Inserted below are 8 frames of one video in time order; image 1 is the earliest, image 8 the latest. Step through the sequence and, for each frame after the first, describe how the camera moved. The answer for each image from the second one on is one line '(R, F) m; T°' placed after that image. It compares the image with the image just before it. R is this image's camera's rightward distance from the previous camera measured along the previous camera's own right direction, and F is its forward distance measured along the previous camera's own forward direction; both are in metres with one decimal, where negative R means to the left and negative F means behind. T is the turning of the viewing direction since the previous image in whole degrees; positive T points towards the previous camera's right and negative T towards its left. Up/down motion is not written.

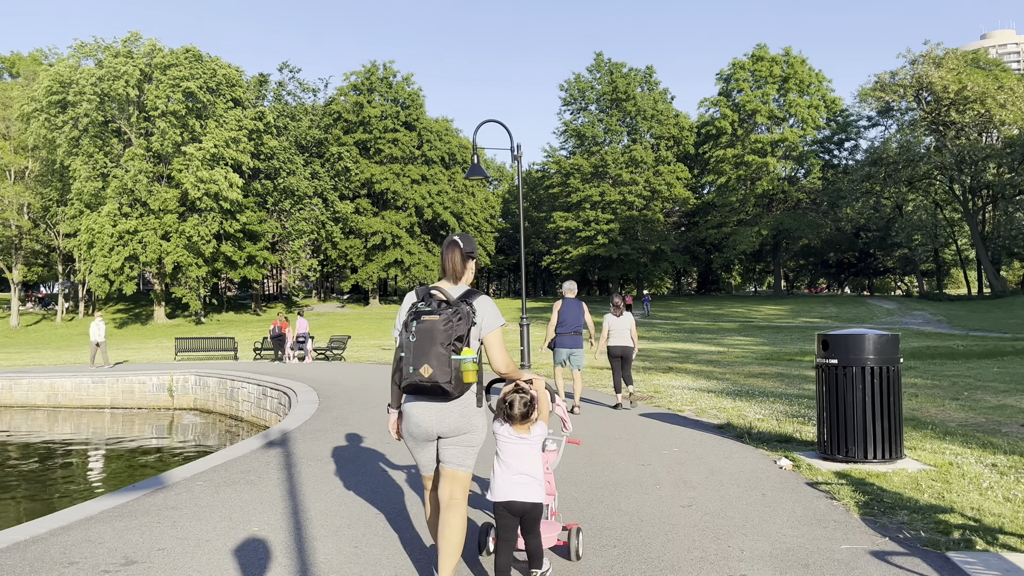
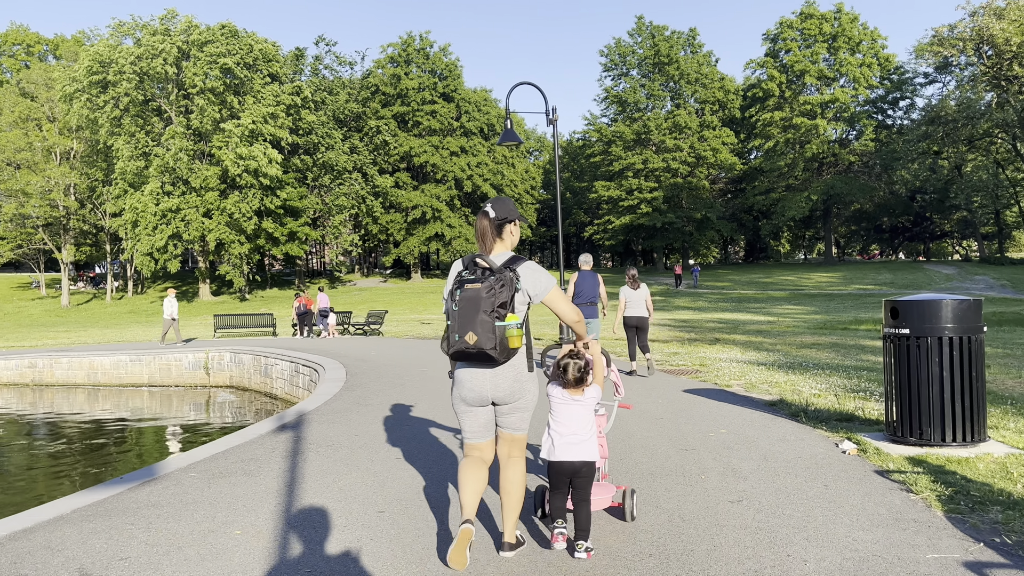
(+0.1, +0.7) m; -3°
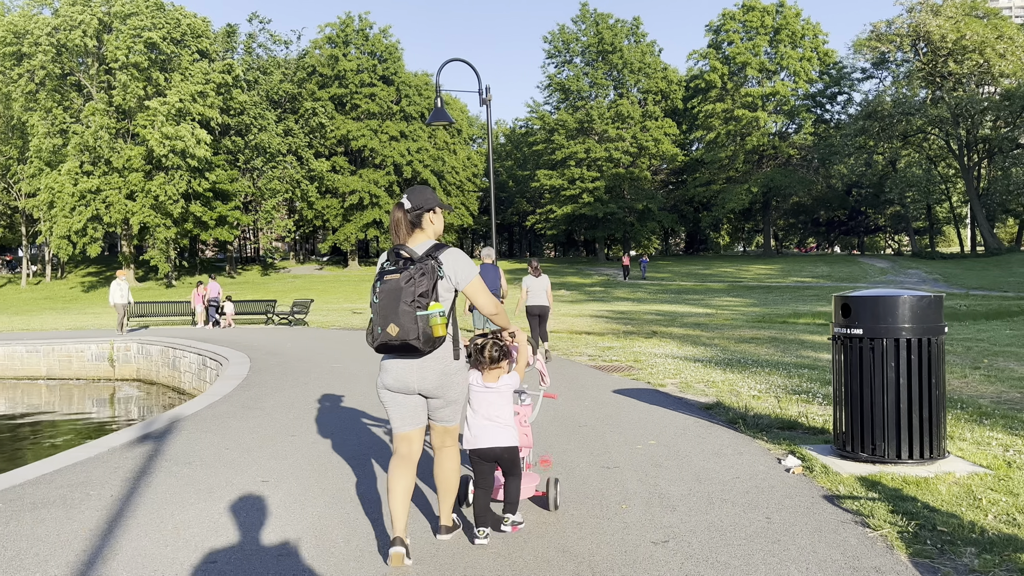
(+0.3, +0.9) m; +4°
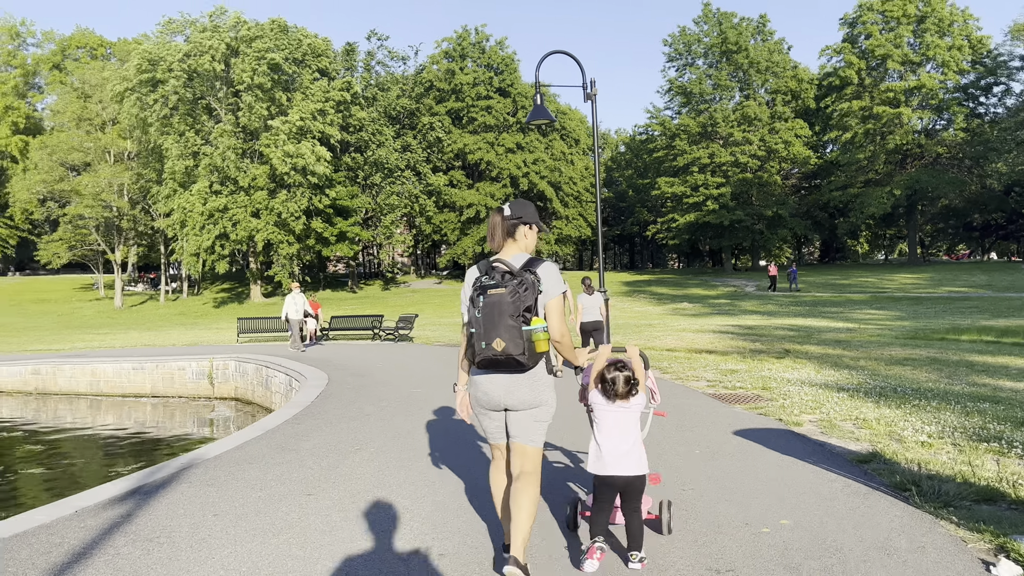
(+0.3, +1.5) m; -9°
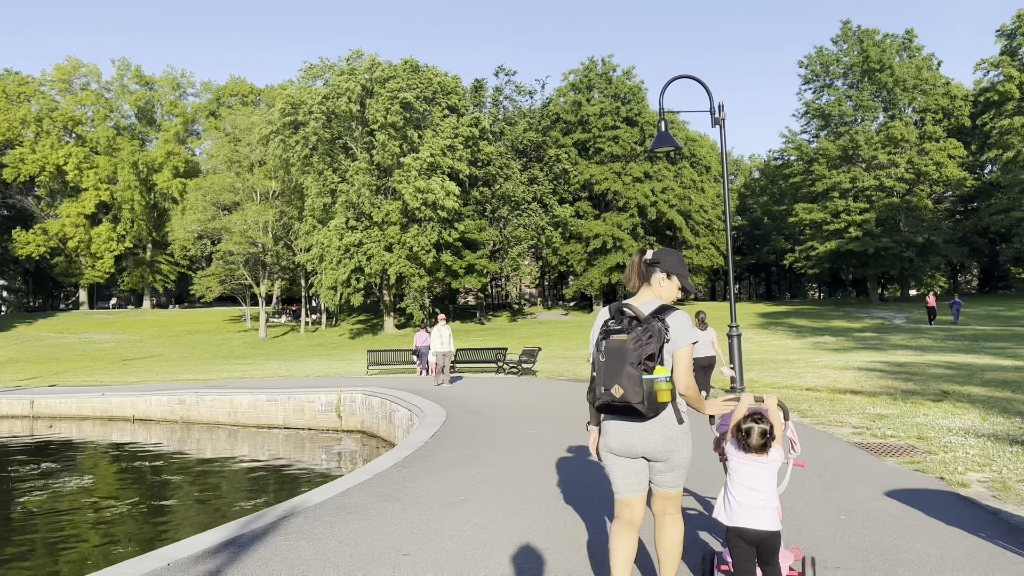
(+0.1, +0.4) m; -9°
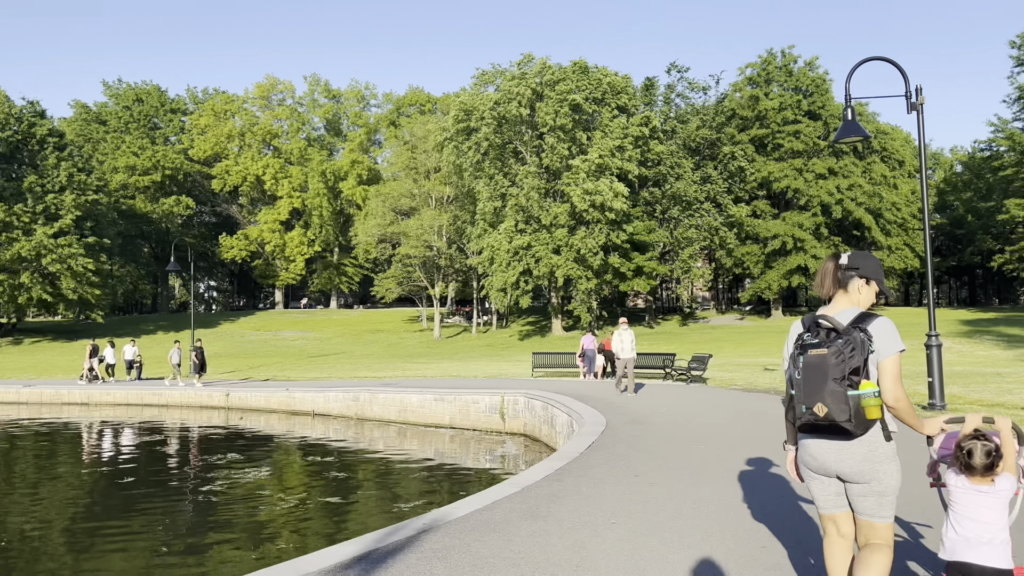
(+0.1, +0.5) m; -12°
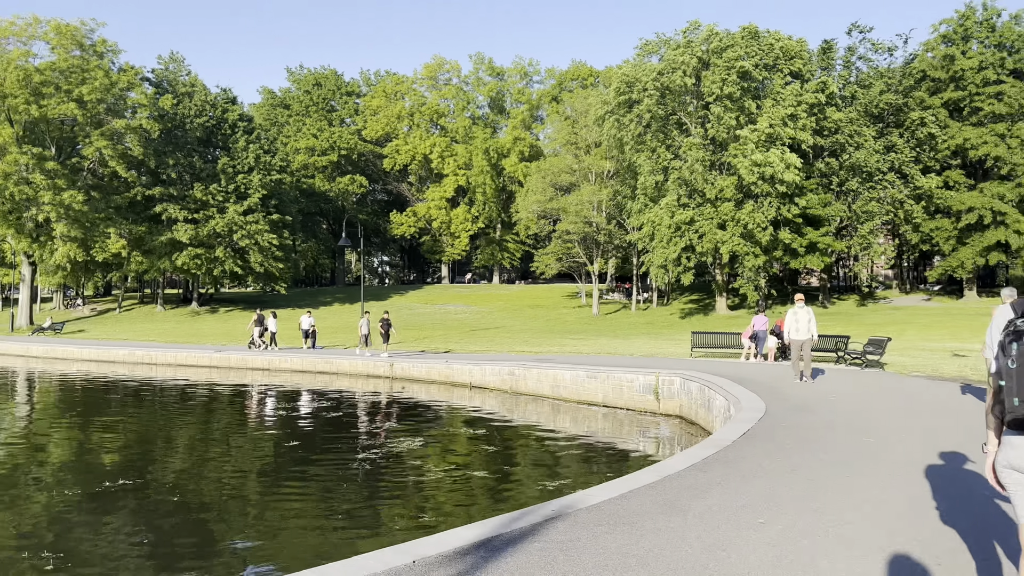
(+0.1, +0.4) m; -11°
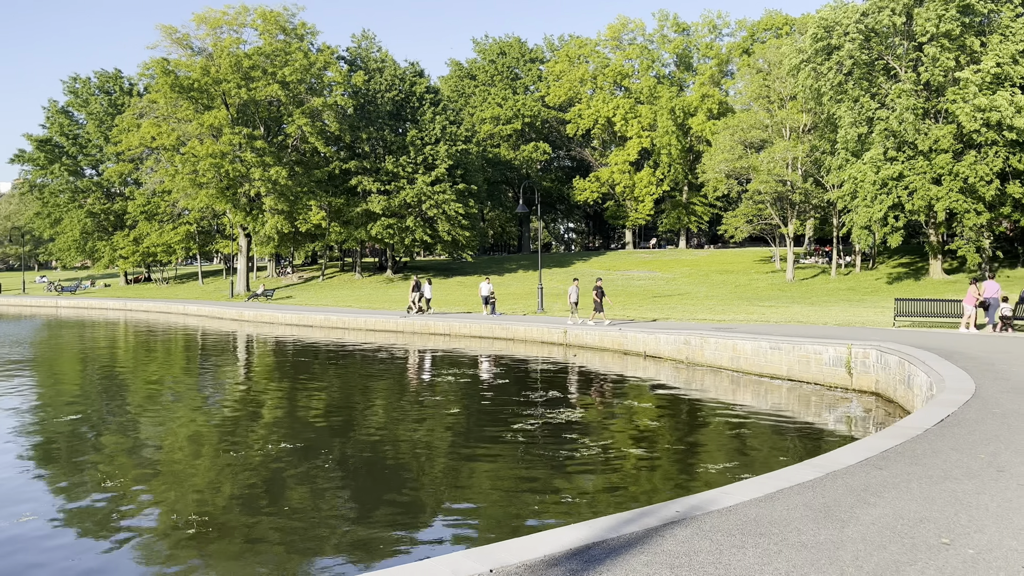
(+0.4, +0.7) m; -13°
